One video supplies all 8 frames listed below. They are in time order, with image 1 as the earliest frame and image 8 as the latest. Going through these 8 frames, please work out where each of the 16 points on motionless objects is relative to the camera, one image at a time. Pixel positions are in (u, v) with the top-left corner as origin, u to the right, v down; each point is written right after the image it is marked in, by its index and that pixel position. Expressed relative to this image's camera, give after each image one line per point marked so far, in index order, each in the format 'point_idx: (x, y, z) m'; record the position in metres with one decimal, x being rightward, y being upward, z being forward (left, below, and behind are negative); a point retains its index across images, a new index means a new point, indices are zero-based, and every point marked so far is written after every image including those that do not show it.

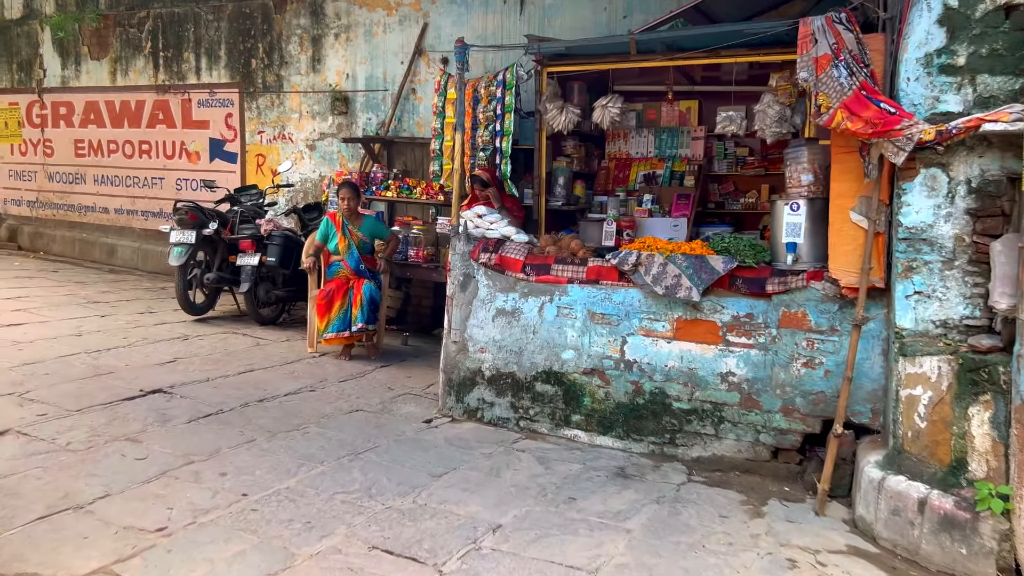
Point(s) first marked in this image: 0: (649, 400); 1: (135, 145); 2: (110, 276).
0: (+0.7, -0.6, +4.3) m
1: (-3.9, +1.5, +9.0) m
2: (-3.8, +0.1, +8.2) m
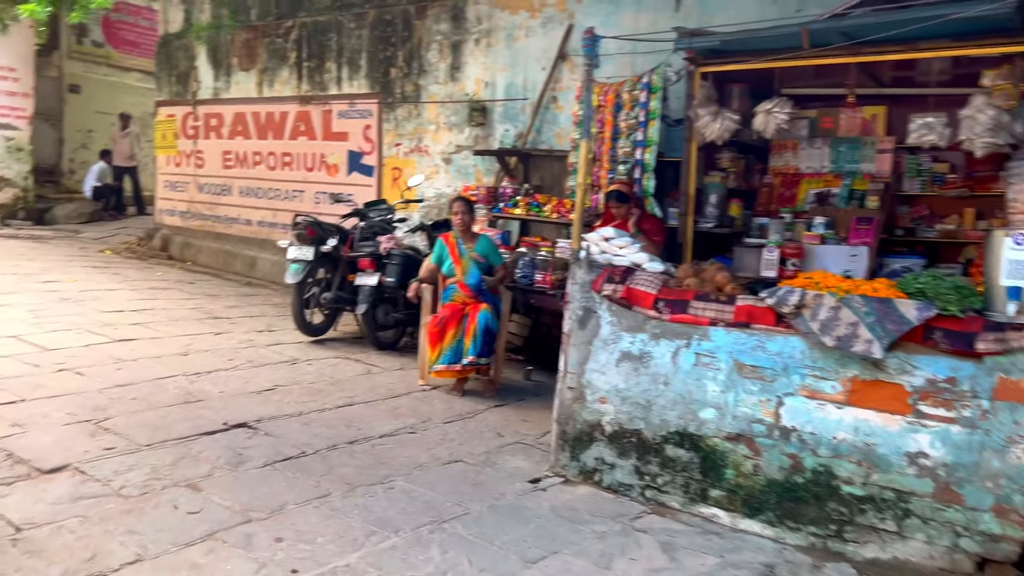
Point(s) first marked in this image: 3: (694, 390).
0: (+1.1, -0.7, +3.4) m
1: (-2.4, +1.3, +8.9) m
2: (-2.5, 0.0, +8.0) m
3: (+0.8, -0.4, +3.6) m
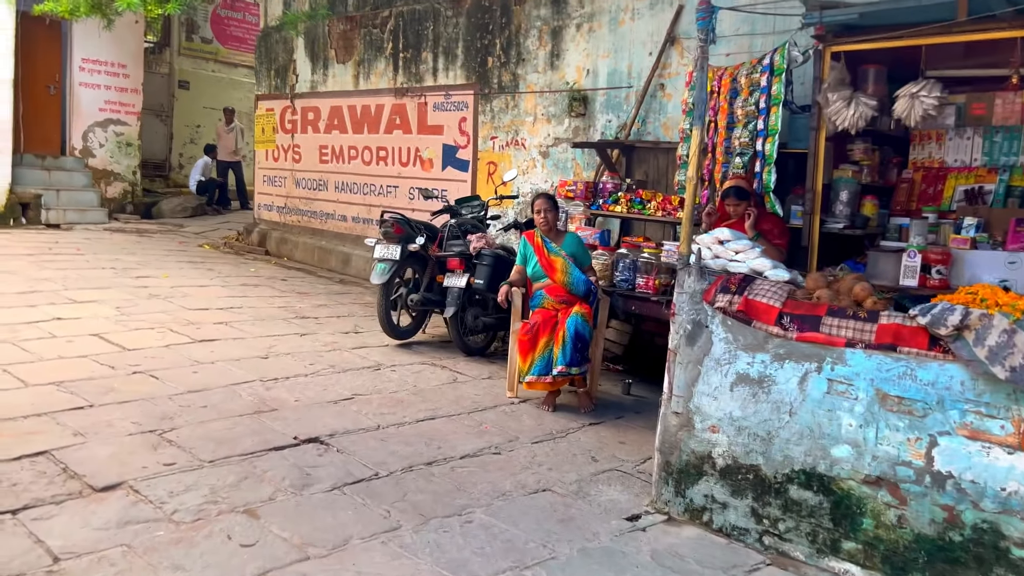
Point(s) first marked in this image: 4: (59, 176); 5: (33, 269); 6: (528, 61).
0: (+1.5, -0.8, +2.8) m
1: (-1.4, +1.4, +8.6) m
2: (-1.6, 0.0, +7.8) m
3: (+1.1, -0.5, +3.1) m
4: (-5.9, +1.4, +11.2) m
5: (-3.8, +0.1, +6.9) m
6: (+0.1, +1.9, +7.2) m
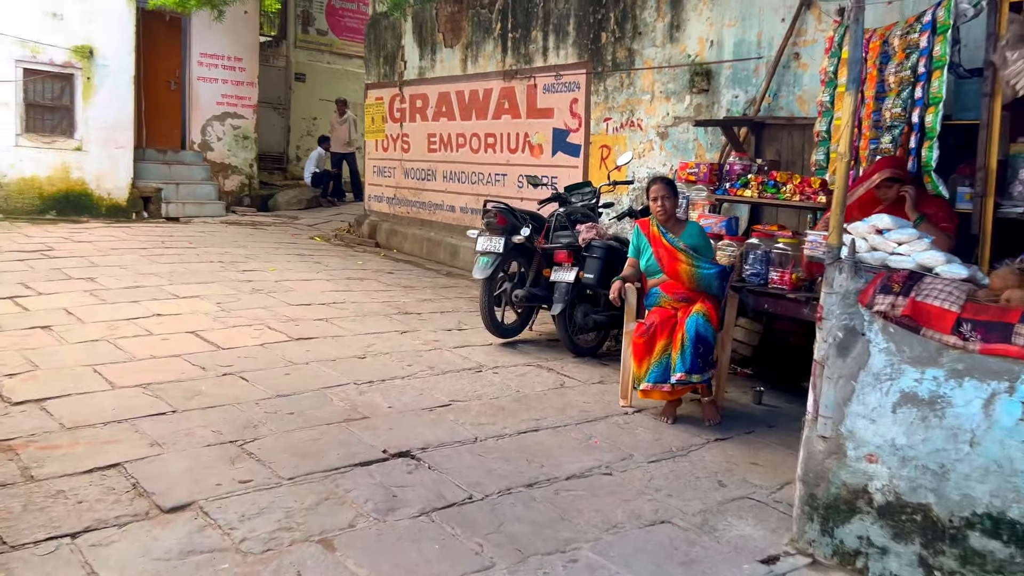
0: (+1.7, -0.8, +2.1) m
1: (-0.3, +1.4, +8.3) m
2: (-0.6, +0.1, +7.5) m
3: (+1.4, -0.5, +2.4) m
4: (-4.4, +1.5, +11.5) m
5: (-2.9, +0.2, +6.9) m
6: (+1.0, +1.9, +6.6) m
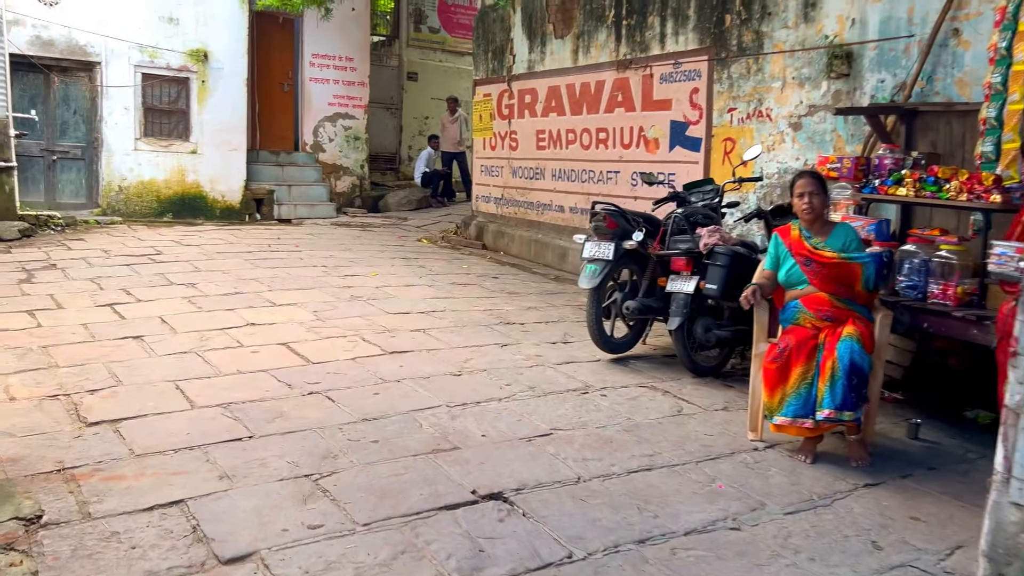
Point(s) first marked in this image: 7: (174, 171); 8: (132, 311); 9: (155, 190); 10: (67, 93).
0: (+1.9, -0.9, +1.4) m
1: (+0.7, +1.4, +7.8) m
2: (+0.3, 0.0, +7.0) m
3: (+1.6, -0.5, +1.8) m
4: (-2.9, +1.5, +11.5) m
5: (-2.1, +0.2, +6.8) m
6: (+1.8, +1.9, +6.0) m
7: (-4.0, +1.4, +10.3) m
8: (-2.3, -0.1, +5.3) m
9: (-4.2, +1.1, +10.2) m
10: (-4.9, +2.2, +9.6) m
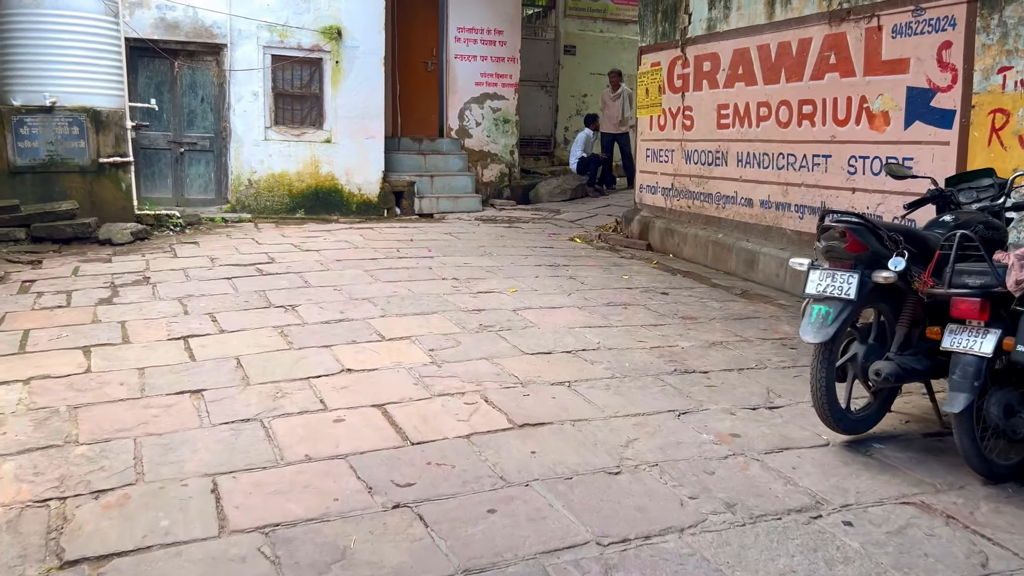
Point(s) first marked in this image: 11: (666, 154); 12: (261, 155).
0: (+1.9, -1.2, -0.4) m
1: (+2.0, +1.3, +6.1) m
2: (+1.4, -0.1, +5.4) m
3: (+1.8, -0.8, 0.0) m
4: (-0.9, +1.5, +10.4) m
5: (-1.0, 0.0, +5.6) m
6: (+2.7, +1.7, +4.1) m
7: (-2.2, +1.3, +9.4) m
8: (-1.5, -0.3, +4.2) m
9: (-2.4, +1.1, +9.3) m
10: (-3.3, +2.1, +8.9) m
11: (+1.4, +1.2, +7.7) m
12: (-2.6, +1.4, +9.2) m
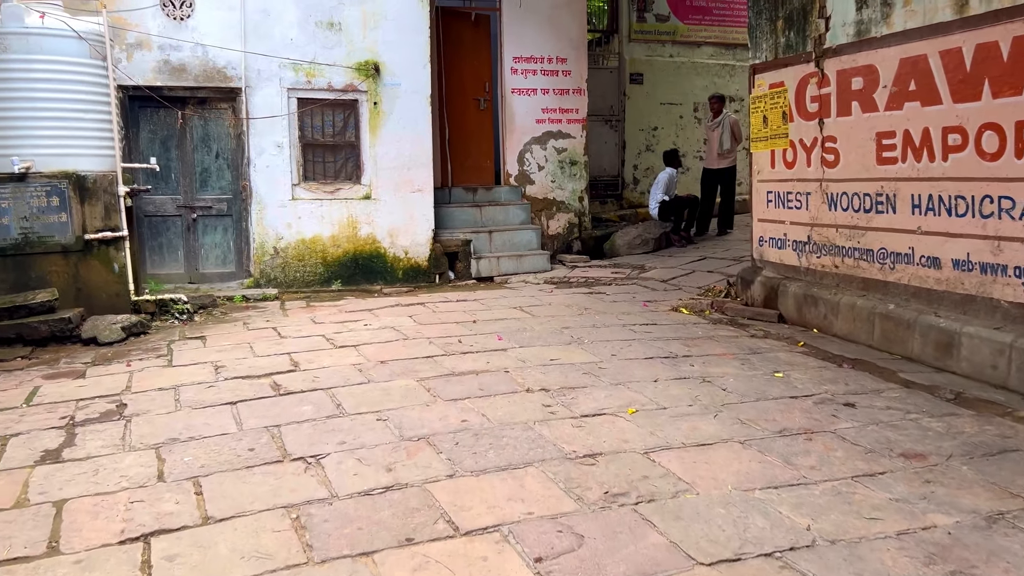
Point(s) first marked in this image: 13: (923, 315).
0: (+2.2, -1.4, -2.2) m
1: (+2.5, +0.8, +4.3) m
2: (+1.9, -0.6, +3.7) m
3: (+2.0, -1.1, -1.8) m
4: (-0.2, +0.8, +8.8) m
5: (-0.4, -0.5, +4.0) m
6: (+3.1, +1.3, +2.3) m
7: (-1.5, +0.6, +7.8) m
8: (-1.0, -0.8, +2.6) m
9: (-1.7, +0.3, +7.8) m
10: (-2.6, +1.3, +7.5) m
11: (+2.0, +0.6, +6.0) m
12: (-2.0, +0.6, +7.6) m
13: (+2.3, -0.2, +4.9) m
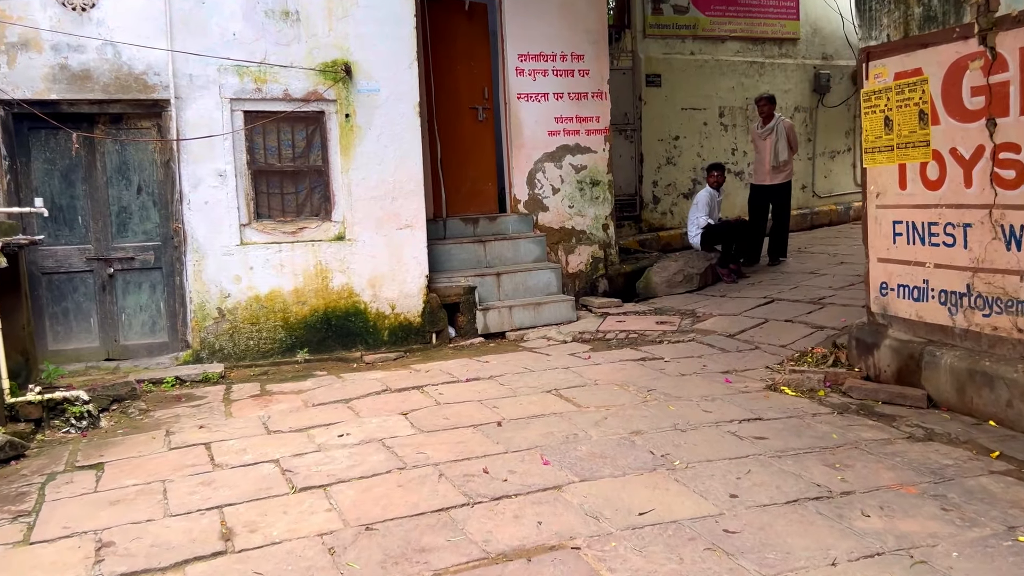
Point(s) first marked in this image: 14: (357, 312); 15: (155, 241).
0: (+2.6, -1.6, -4.0) m
1: (+2.7, +0.5, +2.6) m
2: (+2.2, -0.9, +1.9) m
3: (+2.4, -1.3, -3.5) m
4: (-0.1, +0.3, +7.0) m
5: (-0.2, -0.9, +2.1) m
6: (+3.3, +1.1, +0.6) m
7: (-1.4, +0.1, +6.0) m
8: (-0.7, -1.2, +0.8) m
9: (-1.6, -0.1, +6.0) m
10: (-2.5, +0.8, +5.6) m
11: (+2.1, +0.3, +4.2) m
12: (-1.8, +0.1, +5.8) m
13: (+2.5, -0.5, +3.2) m
14: (-1.1, -0.2, +6.2) m
15: (-2.3, +0.3, +5.7) m
